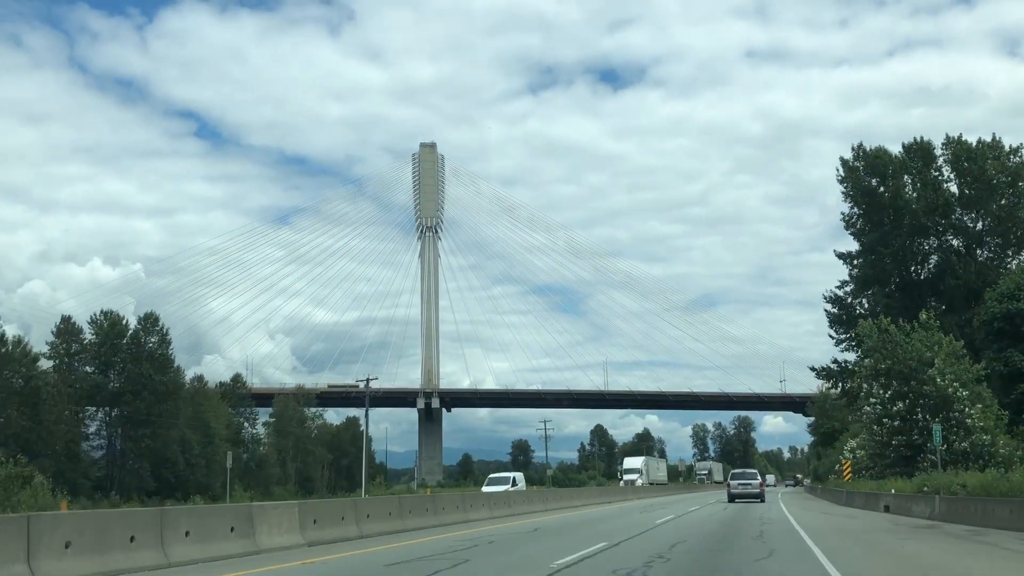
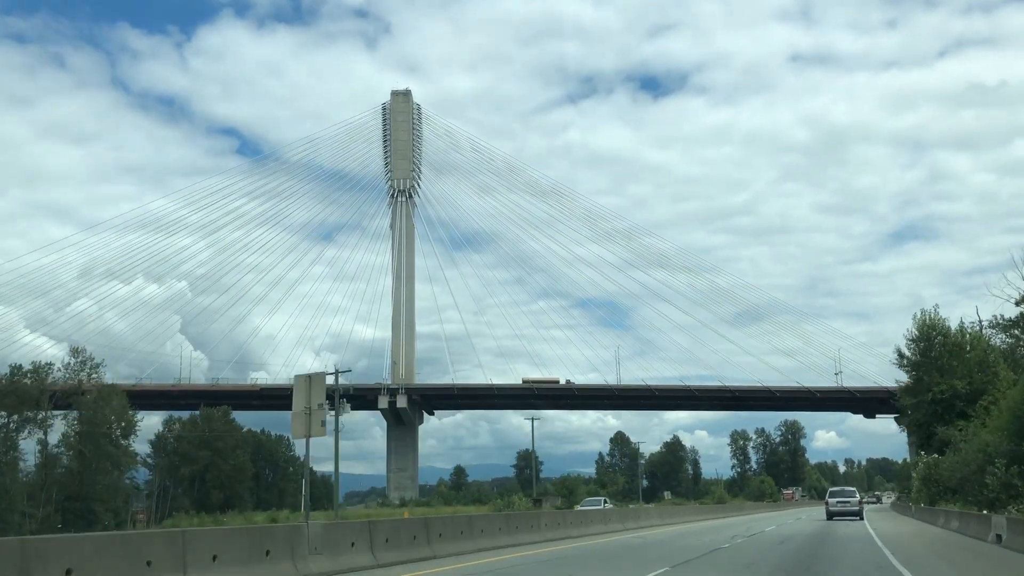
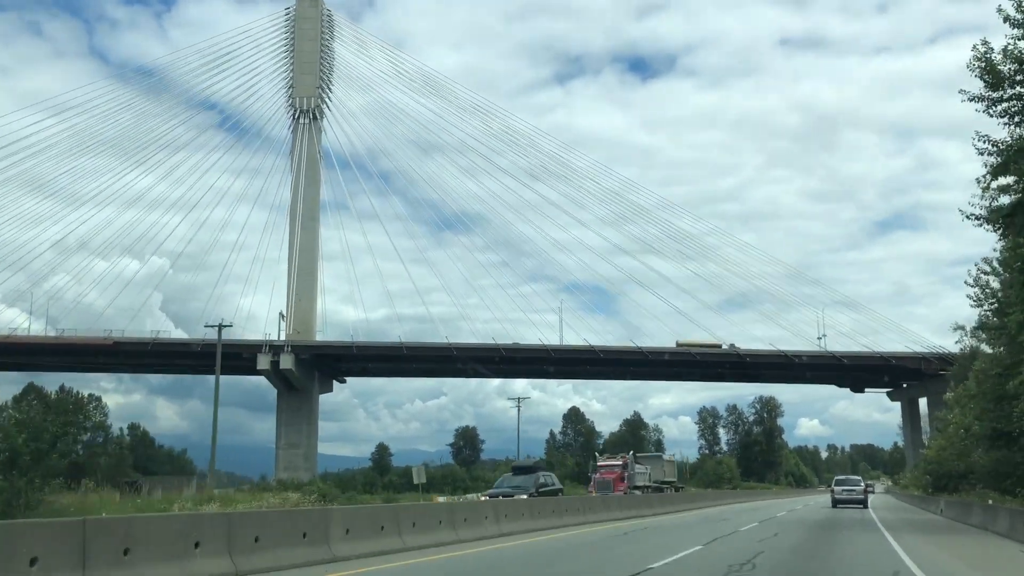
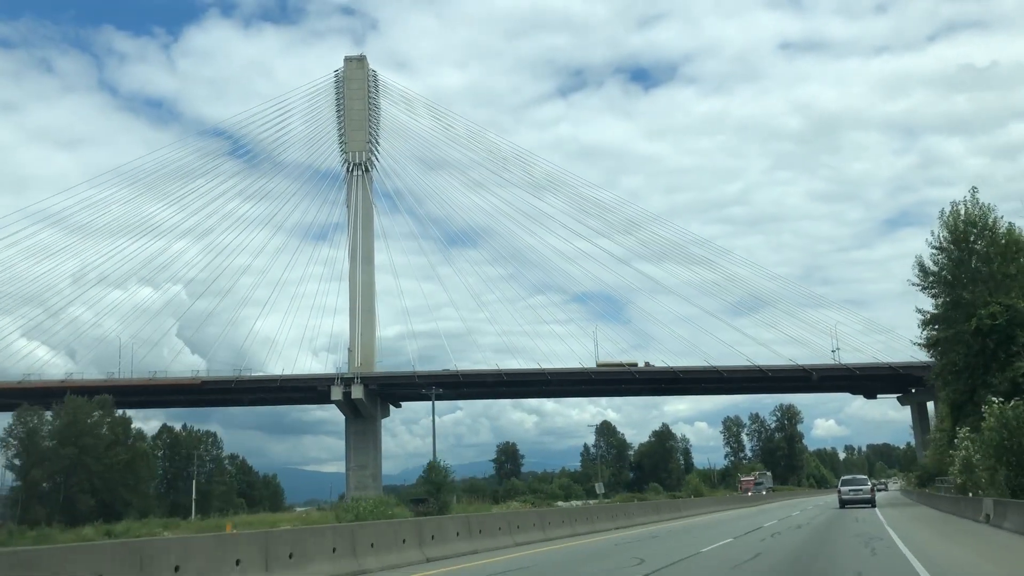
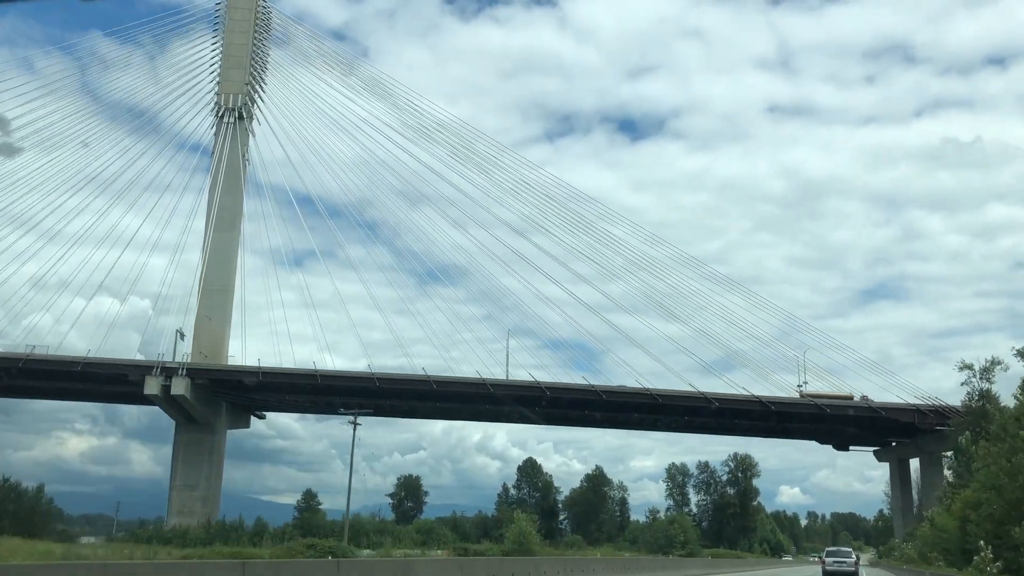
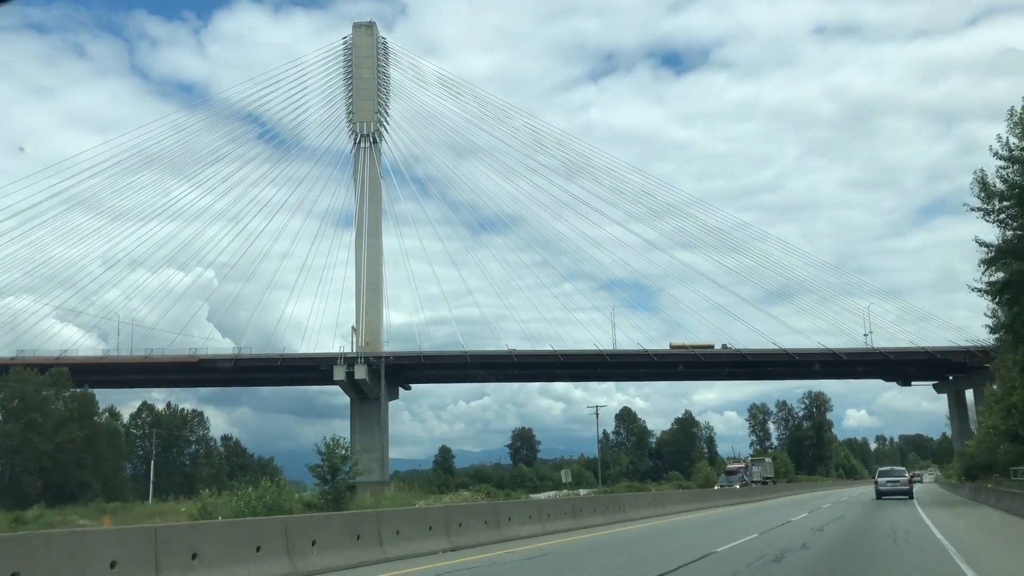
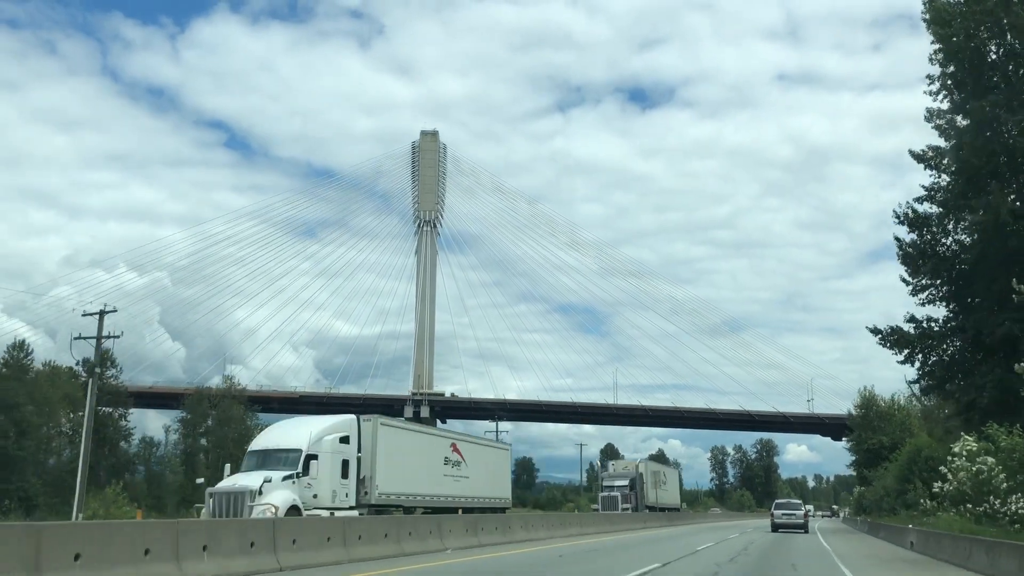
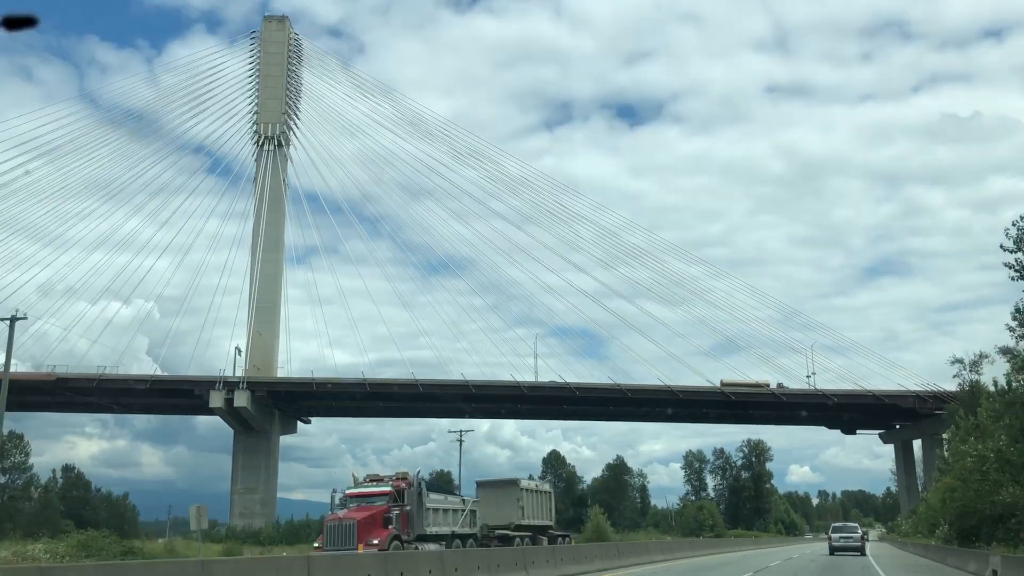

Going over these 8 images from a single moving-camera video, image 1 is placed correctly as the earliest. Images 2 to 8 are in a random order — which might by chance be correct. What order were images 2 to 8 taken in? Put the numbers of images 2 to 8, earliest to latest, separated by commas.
7, 2, 4, 6, 3, 8, 5
